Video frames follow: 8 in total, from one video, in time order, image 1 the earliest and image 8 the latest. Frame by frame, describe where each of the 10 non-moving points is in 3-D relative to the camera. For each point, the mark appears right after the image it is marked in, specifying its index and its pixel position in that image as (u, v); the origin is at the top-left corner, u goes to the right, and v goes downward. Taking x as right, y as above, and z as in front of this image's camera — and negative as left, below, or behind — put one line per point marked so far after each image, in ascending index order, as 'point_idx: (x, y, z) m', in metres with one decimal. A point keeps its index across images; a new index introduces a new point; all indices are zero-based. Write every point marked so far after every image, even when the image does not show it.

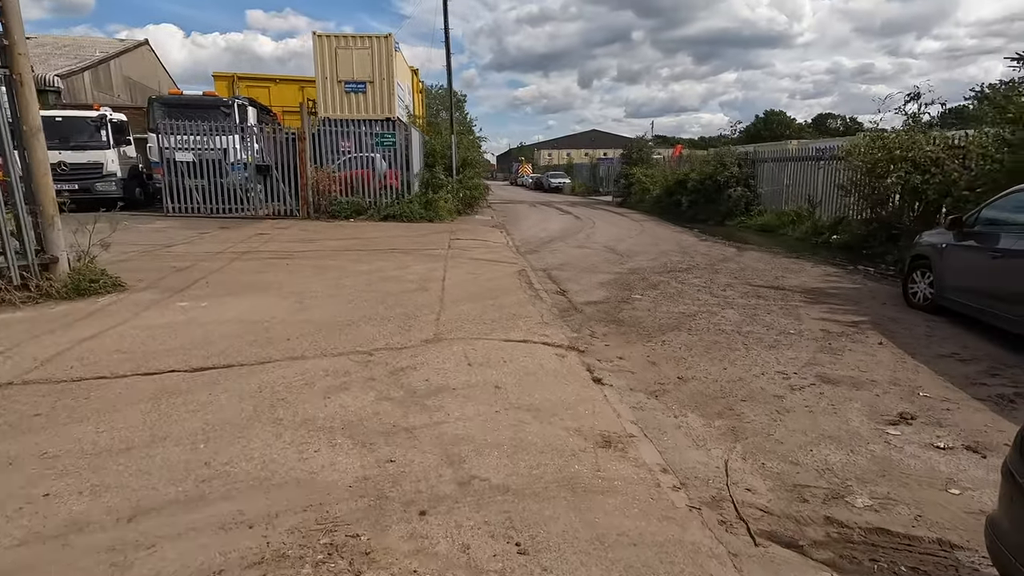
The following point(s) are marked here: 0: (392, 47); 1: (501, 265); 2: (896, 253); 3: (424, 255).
0: (-4.2, +8.5, +19.0) m
1: (-0.2, +0.4, +9.8) m
2: (+7.9, +0.7, +11.1) m
3: (-1.7, +0.6, +10.2) m
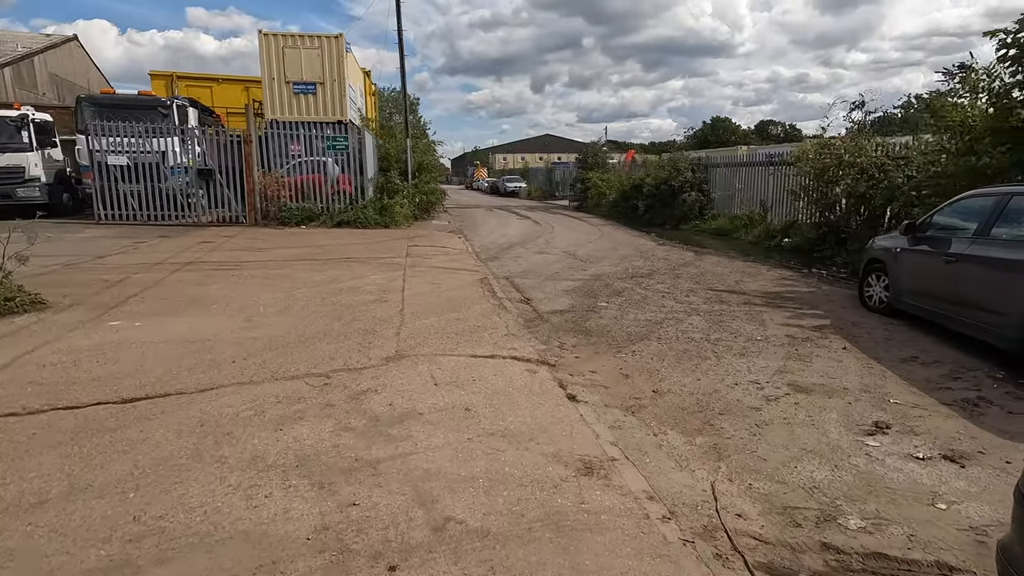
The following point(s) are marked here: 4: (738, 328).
0: (-5.8, +8.2, +18.4) m
1: (-0.9, +0.3, +9.5) m
2: (+7.1, +0.7, +11.4) m
3: (-2.4, +0.5, +9.8) m
4: (+2.8, -0.5, +6.6) m
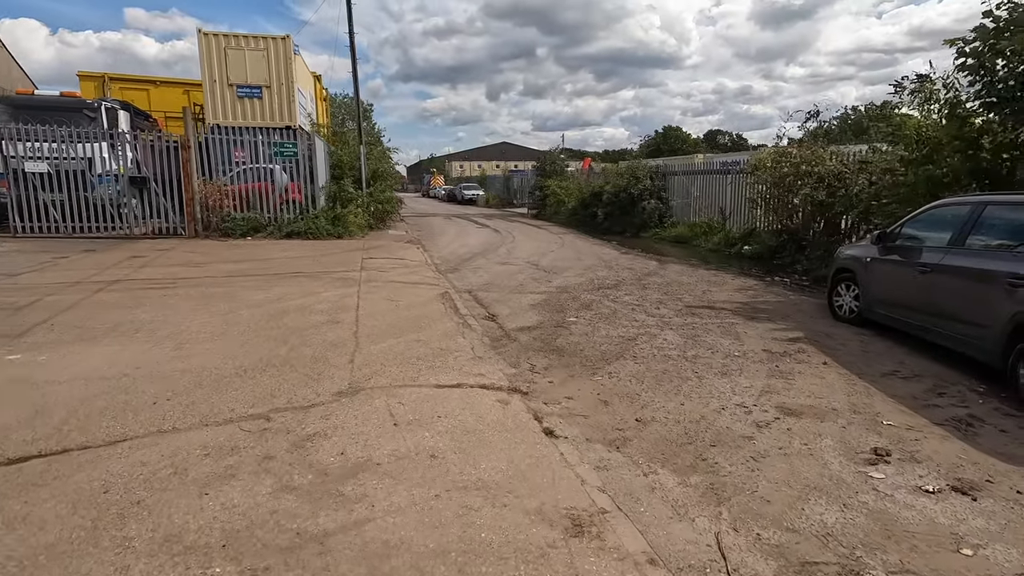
0: (-7.2, +7.8, +17.5) m
1: (-1.5, 0.0, +8.9) m
2: (+6.3, +0.5, +11.5) m
3: (-3.0, +0.2, +9.1) m
4: (+2.4, -0.7, +6.4) m
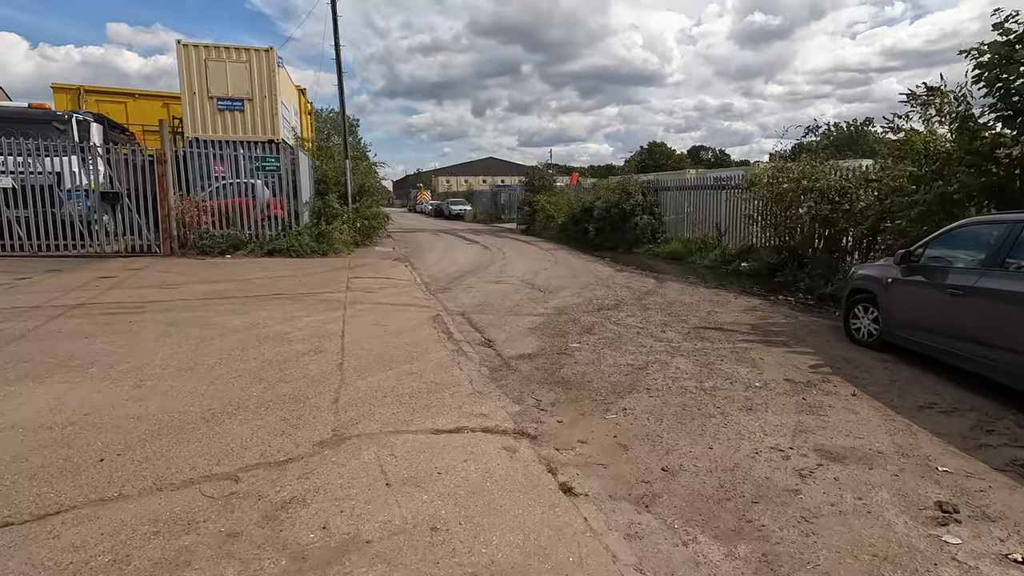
0: (-7.5, +7.2, +17.0) m
1: (-1.6, -0.4, +8.4) m
2: (+6.2, +0.1, +11.1) m
3: (-3.1, -0.2, +8.5) m
4: (+2.4, -0.9, +5.9) m
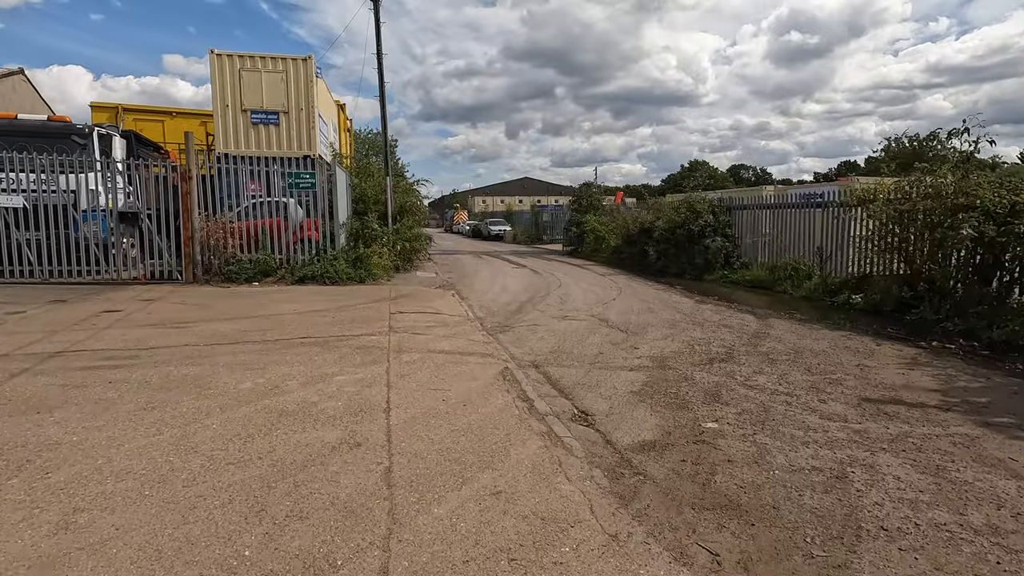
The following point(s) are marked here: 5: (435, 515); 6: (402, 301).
0: (-5.8, +6.3, +15.7) m
1: (-0.5, -0.9, +6.5) m
2: (+7.4, -0.6, +8.8) m
3: (-2.0, -0.7, +6.7) m
4: (+3.3, -1.4, +3.7) m
5: (-0.5, -1.3, +3.1) m
6: (-2.2, -0.3, +10.6) m
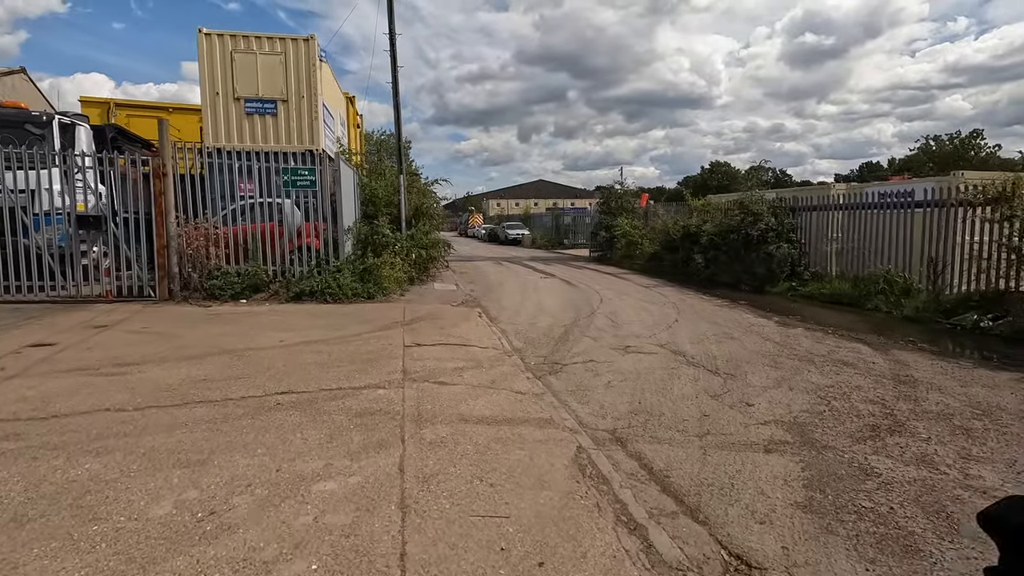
0: (-5.0, +5.9, +13.6) m
1: (+0.2, -1.2, +4.2) m
2: (+8.1, -0.9, +6.3) m
3: (-1.4, -1.1, +4.5) m
4: (+3.9, -1.7, +1.4) m
5: (+0.1, -1.6, +0.8) m
6: (-1.5, -0.6, +8.5) m
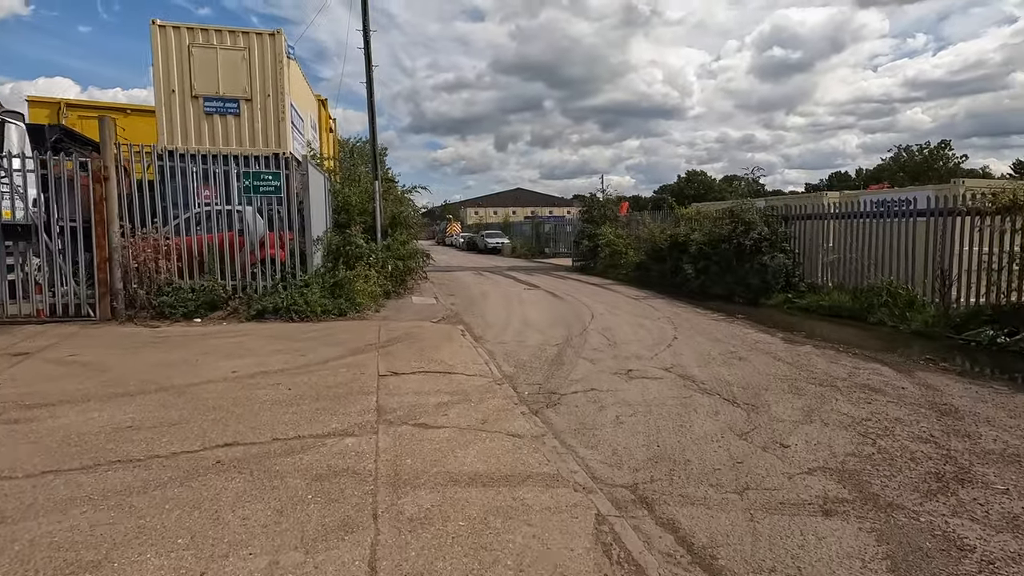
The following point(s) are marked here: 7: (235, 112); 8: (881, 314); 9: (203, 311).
0: (-5.4, +5.6, +12.6) m
1: (+0.2, -1.4, +3.3) m
2: (+8.0, -1.1, +5.8) m
3: (-1.3, -1.3, +3.6) m
4: (+4.0, -1.8, +0.7) m
5: (+0.2, -1.7, -0.1) m
6: (-1.6, -0.9, +7.5) m
7: (-6.4, +4.1, +12.4) m
8: (+7.6, -0.5, +11.0) m
9: (-5.5, -0.4, +9.6) m
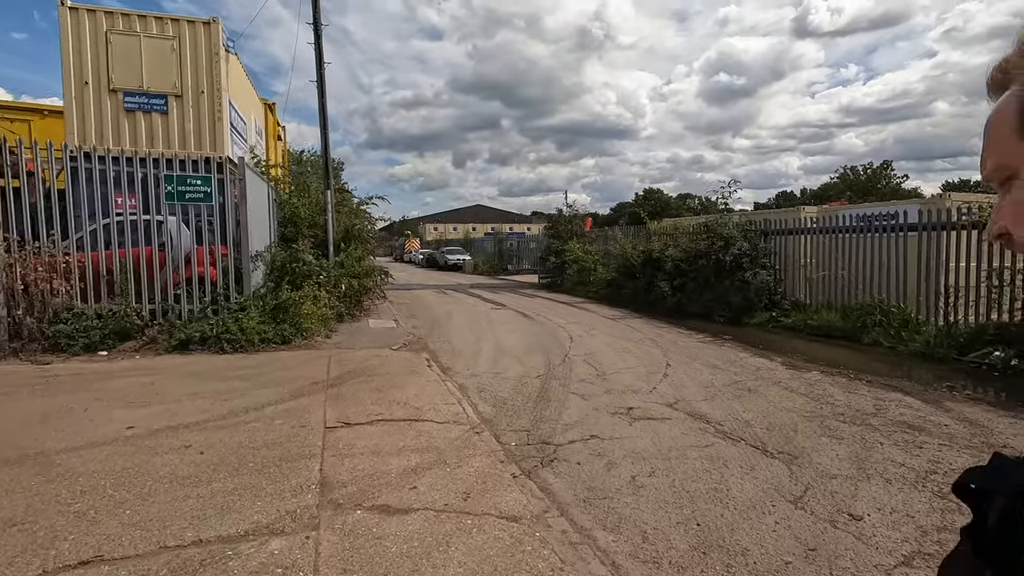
0: (-6.1, +5.1, +11.1) m
1: (+0.3, -1.6, +2.1) m
2: (+7.9, -1.3, +5.2) m
3: (-1.3, -1.4, +2.2) m
4: (+4.3, -1.9, -0.3) m
5: (+0.6, -1.8, -1.3) m
6: (-1.9, -1.1, +6.1) m
7: (-7.0, +3.6, +10.8) m
8: (+7.1, -0.9, +10.4) m
9: (-5.9, -0.8, +7.9) m
